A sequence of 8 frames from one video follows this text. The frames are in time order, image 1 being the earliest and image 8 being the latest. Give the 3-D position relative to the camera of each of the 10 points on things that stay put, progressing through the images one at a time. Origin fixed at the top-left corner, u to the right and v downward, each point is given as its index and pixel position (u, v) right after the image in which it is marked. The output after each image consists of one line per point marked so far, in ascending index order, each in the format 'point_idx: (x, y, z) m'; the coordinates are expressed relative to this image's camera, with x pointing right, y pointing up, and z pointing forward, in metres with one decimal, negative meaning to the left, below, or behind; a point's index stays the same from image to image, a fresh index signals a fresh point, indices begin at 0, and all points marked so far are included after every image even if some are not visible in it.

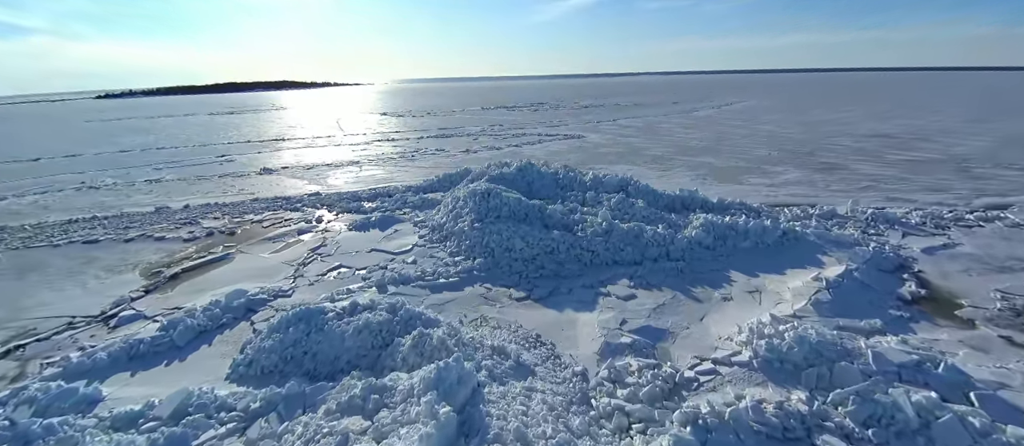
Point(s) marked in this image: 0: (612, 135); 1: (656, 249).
0: (+4.5, +3.9, +19.2) m
1: (+2.1, -0.4, +6.3) m
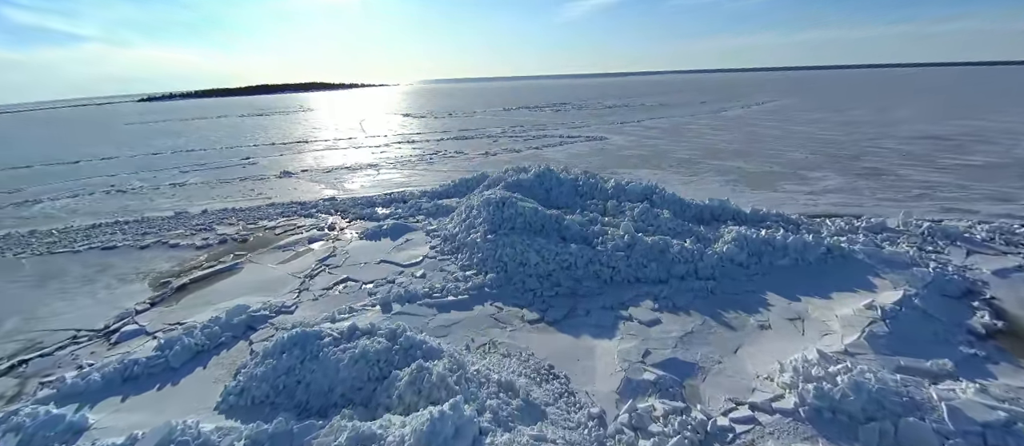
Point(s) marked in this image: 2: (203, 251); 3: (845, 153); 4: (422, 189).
0: (+5.4, +3.7, +18.5) m
1: (+2.3, -0.6, +5.8) m
2: (-5.5, -0.5, +7.6) m
3: (+10.6, +2.2, +13.6) m
4: (-2.3, +0.9, +10.7) m
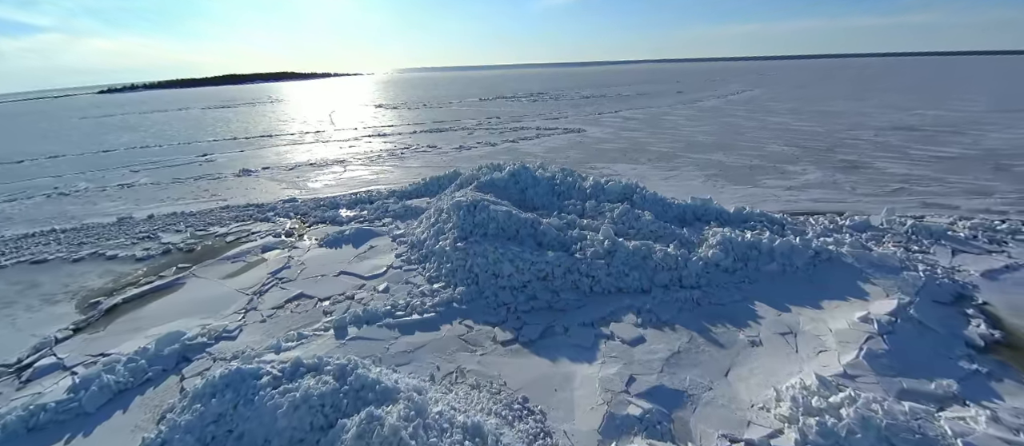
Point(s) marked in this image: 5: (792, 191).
0: (+4.4, +4.0, +18.2) m
1: (+1.9, -0.6, +5.4) m
2: (-5.9, -0.7, +6.8) m
3: (+9.8, +2.5, +13.6) m
4: (-2.9, +0.8, +10.1) m
5: (+5.9, +0.7, +9.0) m
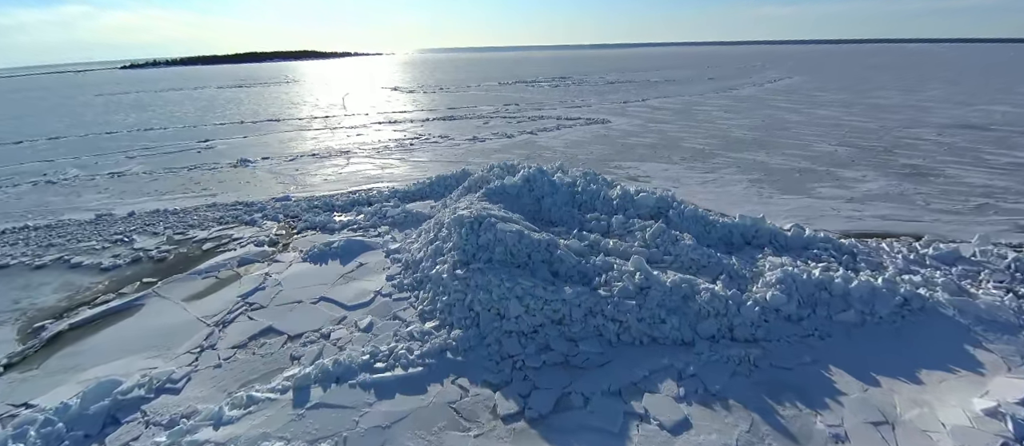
0: (+5.1, +4.0, +16.8) m
1: (+2.0, -1.0, +4.3) m
2: (-5.7, -0.8, +6.1) m
3: (+10.3, +2.2, +12.1) m
4: (-2.5, +0.8, +9.2) m
5: (+6.2, +0.3, +7.8) m
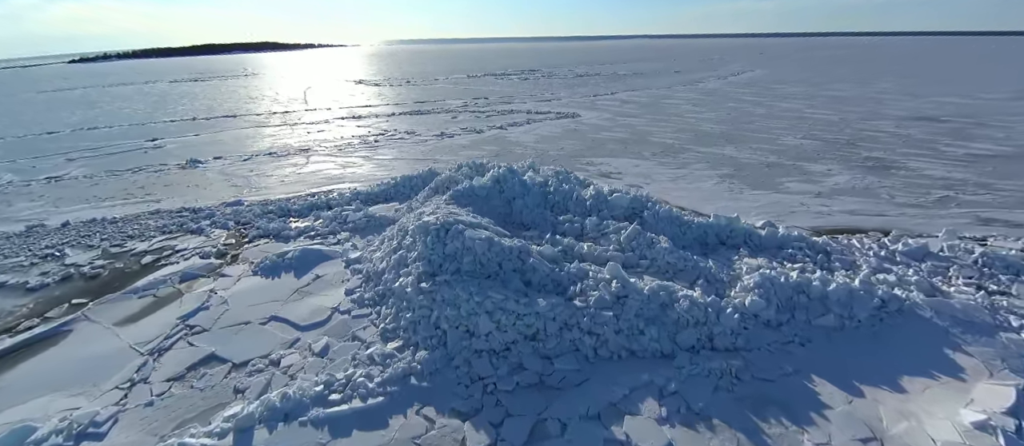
0: (+3.9, +4.3, +16.7) m
1: (+1.7, -1.0, +4.1) m
2: (-6.1, -0.9, +5.4) m
3: (+9.4, +2.5, +12.3) m
4: (-3.2, +0.7, +8.7) m
5: (+5.6, +0.4, +7.8) m
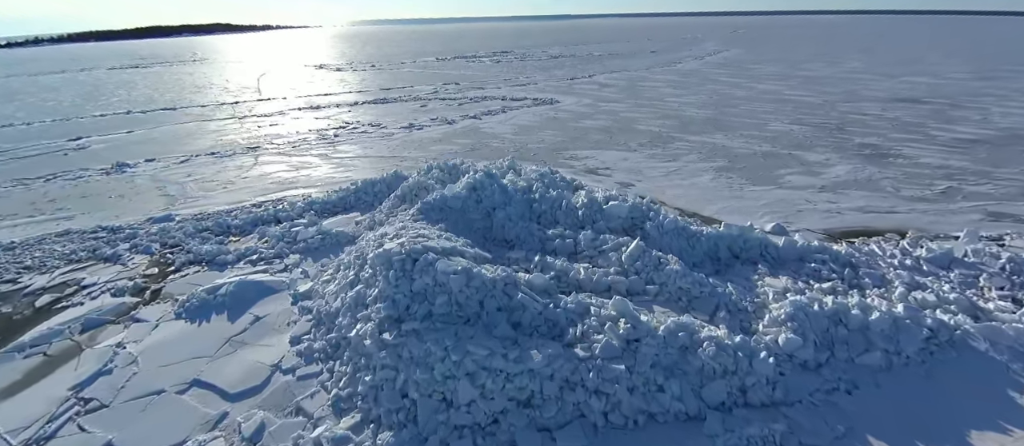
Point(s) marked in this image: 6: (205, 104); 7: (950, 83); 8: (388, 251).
0: (+3.0, +4.6, +15.8) m
1: (+1.6, -1.3, +3.4) m
2: (-6.3, -1.4, +4.2) m
3: (+8.8, +2.8, +11.8) m
4: (-3.6, +0.5, +7.5) m
5: (+5.3, +0.5, +7.2) m
6: (-12.0, +4.6, +16.7) m
7: (+17.9, +5.8, +17.5) m
8: (-1.2, -0.3, +4.2) m
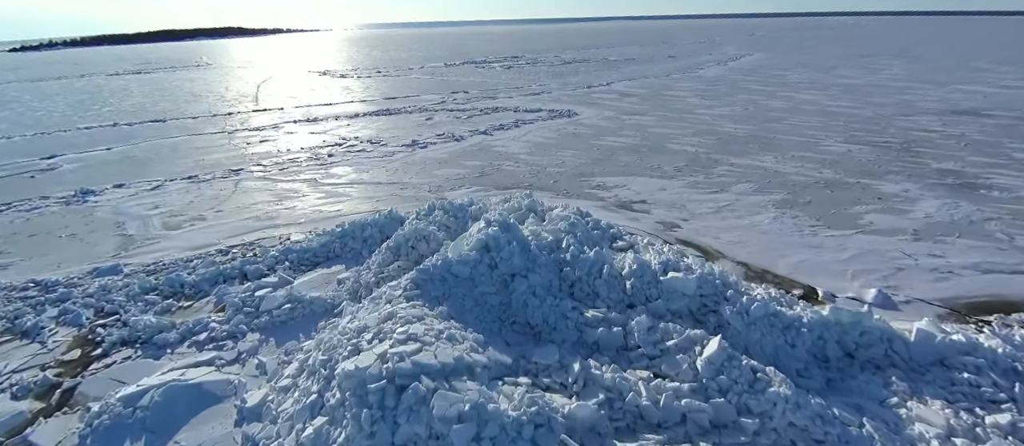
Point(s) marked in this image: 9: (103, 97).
0: (+3.4, +3.8, +14.4) m
1: (+1.8, -2.0, +2.0) m
2: (-6.1, -2.0, +3.0) m
3: (+9.1, +2.0, +10.3) m
4: (-3.3, -0.2, +6.3) m
5: (+5.6, -0.3, +5.7) m
6: (-11.5, +3.9, +15.6) m
7: (+18.5, +4.9, +15.8) m
8: (-1.0, -1.0, +2.9) m
9: (-19.0, +5.8, +20.0) m
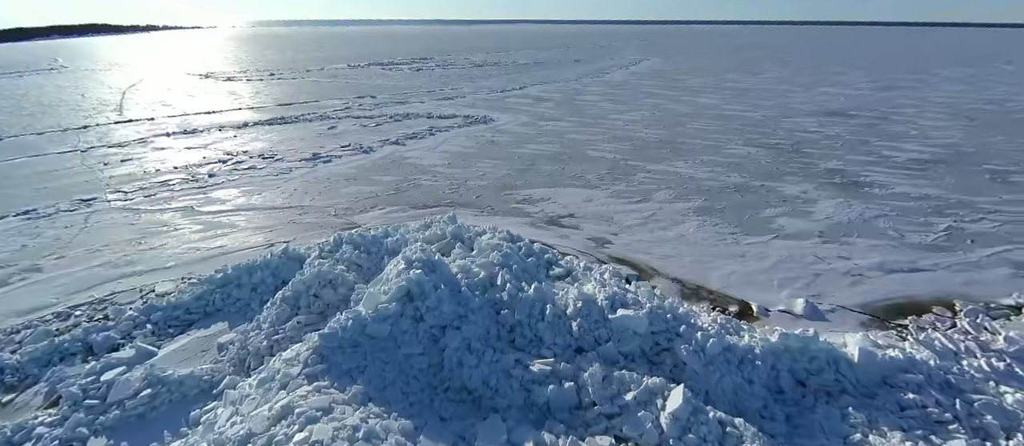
0: (+0.6, +3.5, +14.2) m
1: (+1.7, -2.2, +1.7) m
2: (-6.2, -2.8, +1.2) m
3: (+7.1, +2.1, +11.2) m
4: (-4.2, -0.8, +5.0) m
5: (+4.6, -0.3, +6.1) m
6: (-14.2, +2.8, +12.6) m
7: (+15.0, +5.5, +18.4) m
8: (-1.3, -1.4, +2.1) m
9: (-22.5, +4.2, +15.5) m
